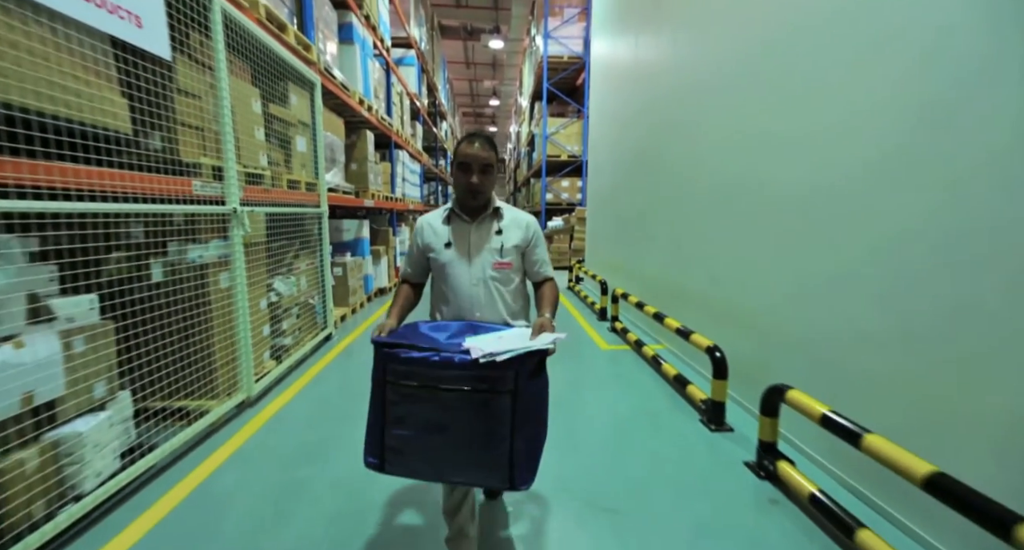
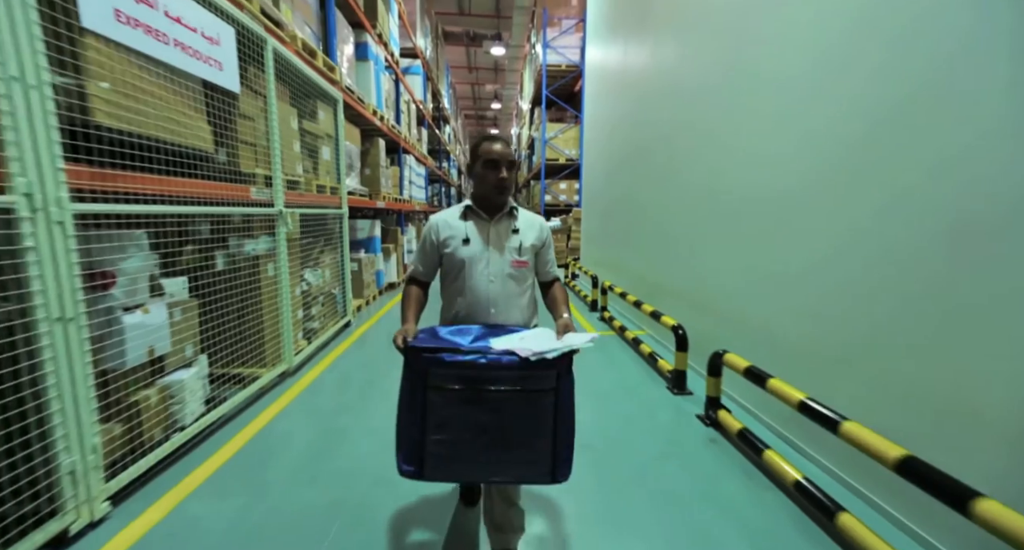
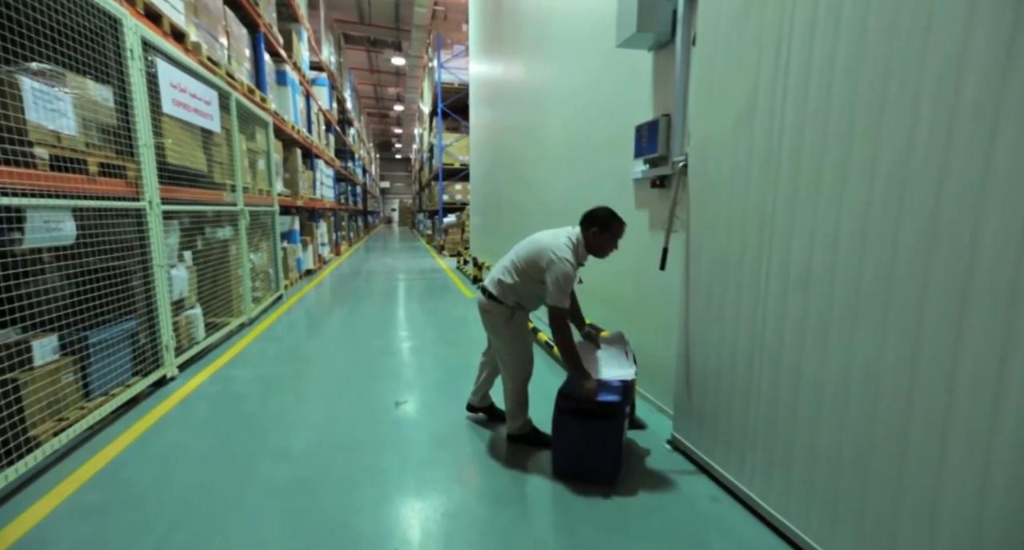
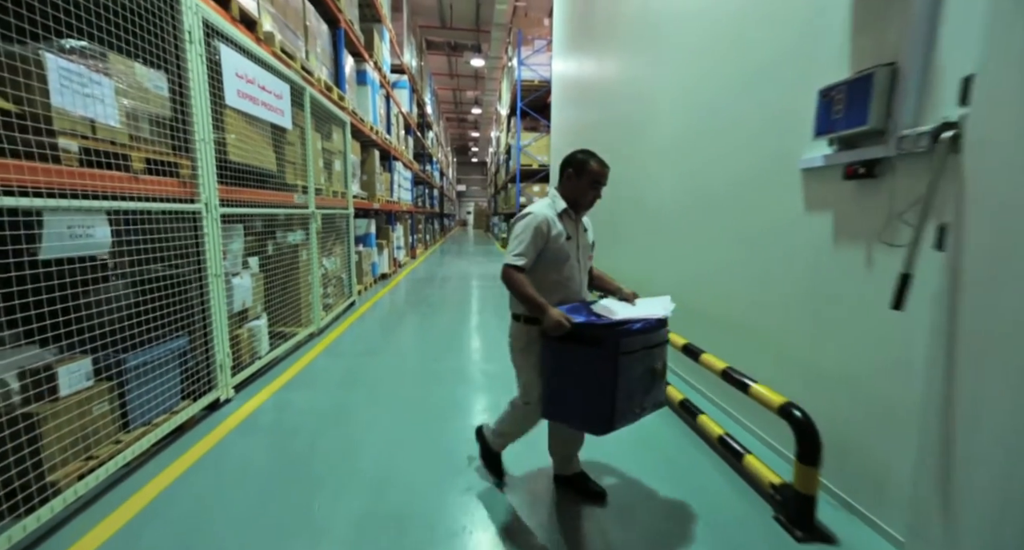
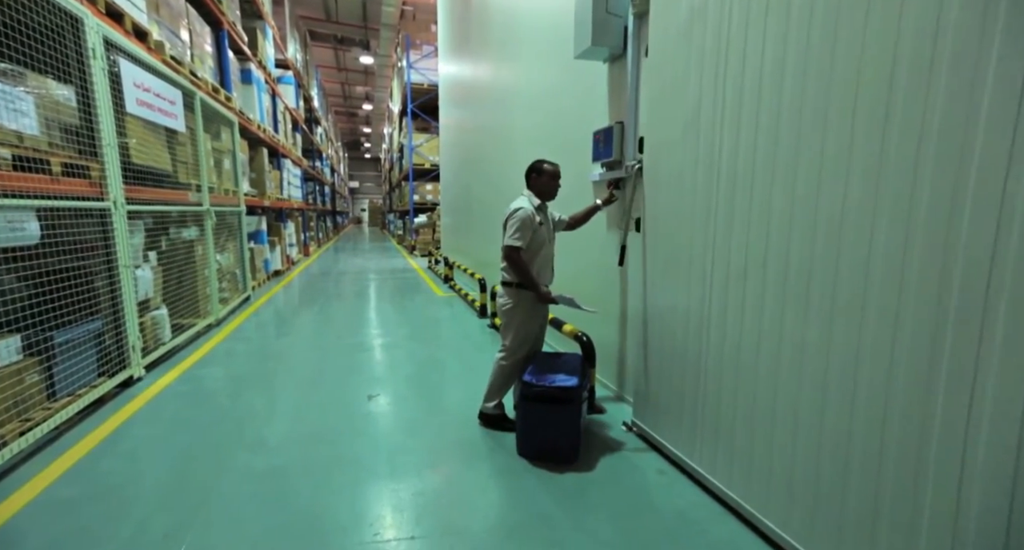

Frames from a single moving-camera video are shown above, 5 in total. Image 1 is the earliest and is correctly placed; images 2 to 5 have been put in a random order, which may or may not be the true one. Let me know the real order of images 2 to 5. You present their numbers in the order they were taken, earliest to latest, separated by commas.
2, 4, 3, 5
